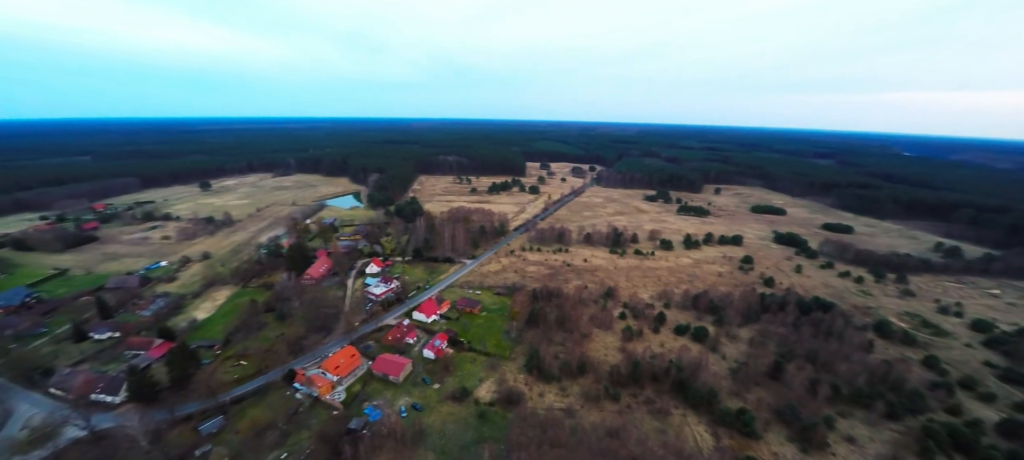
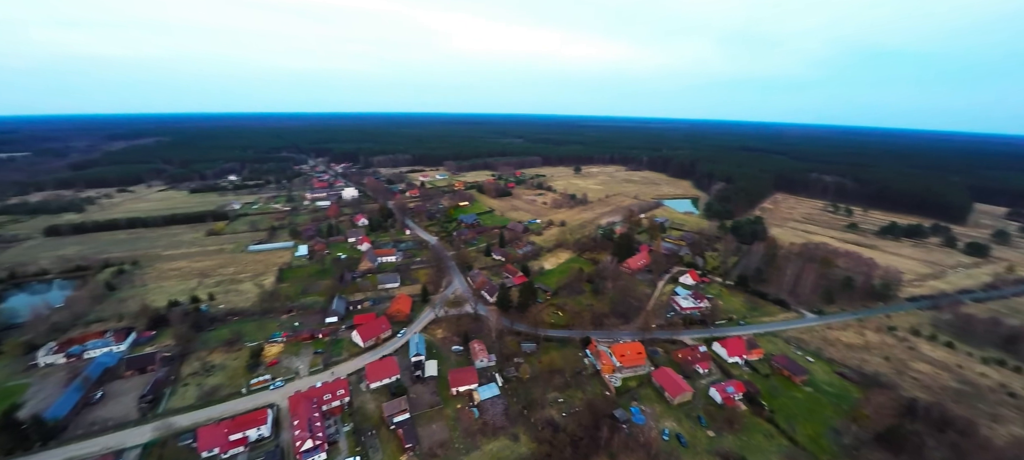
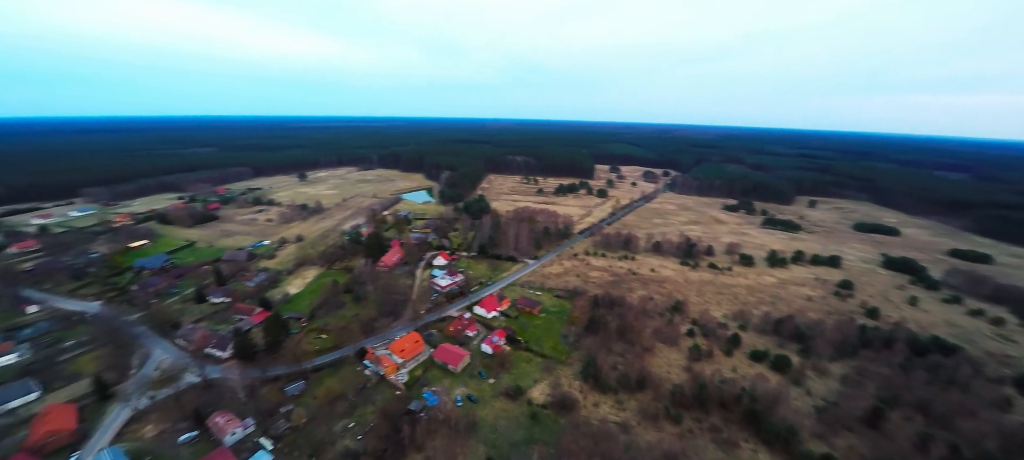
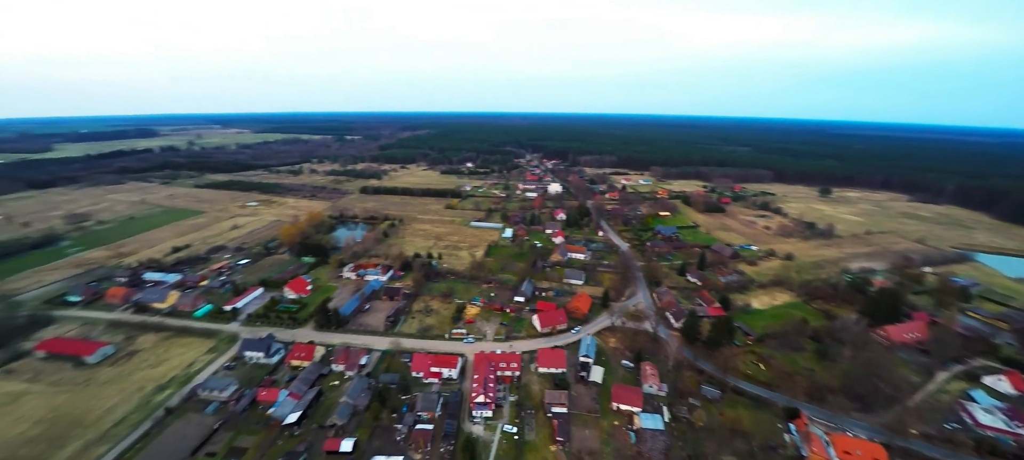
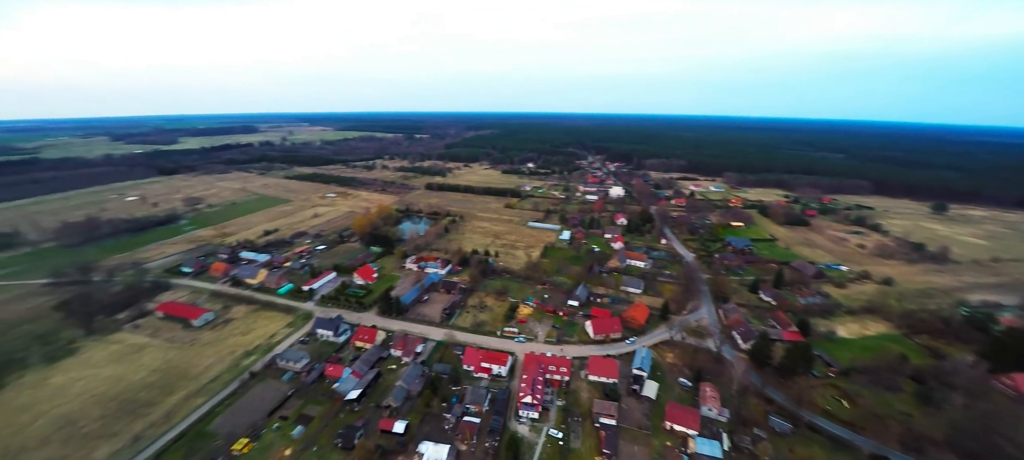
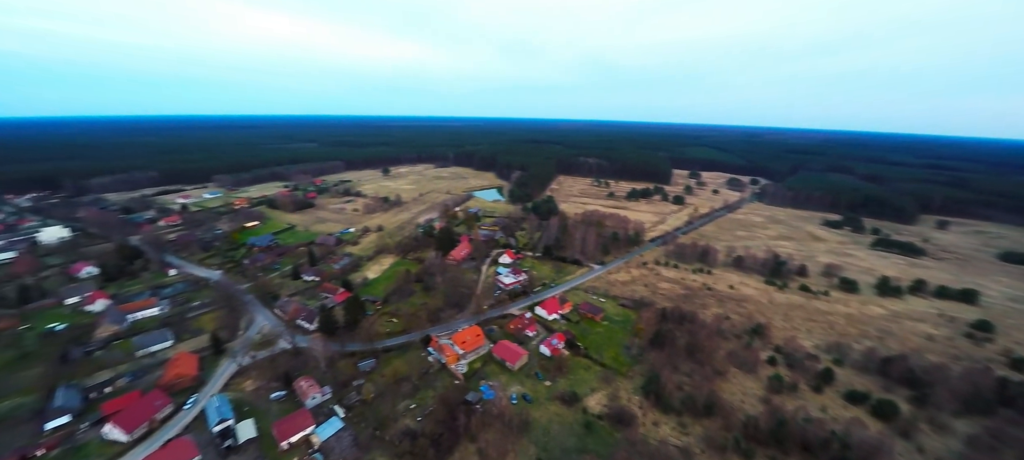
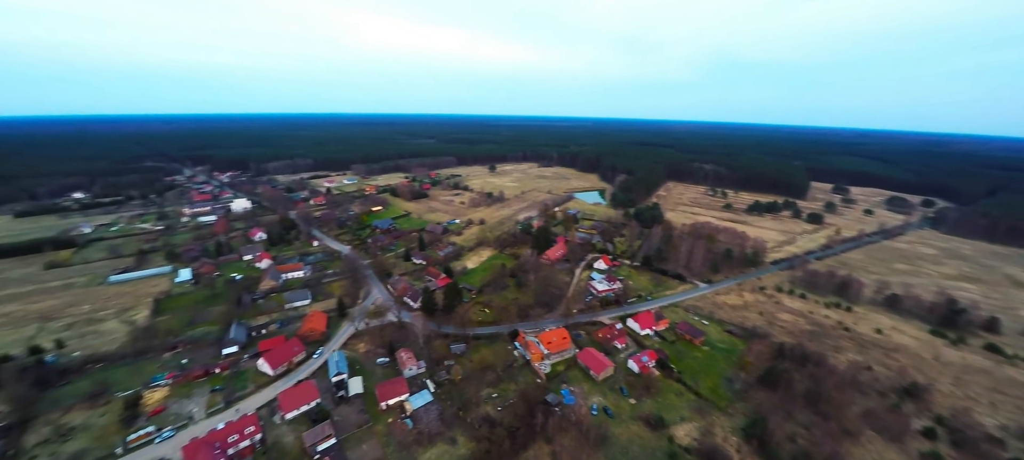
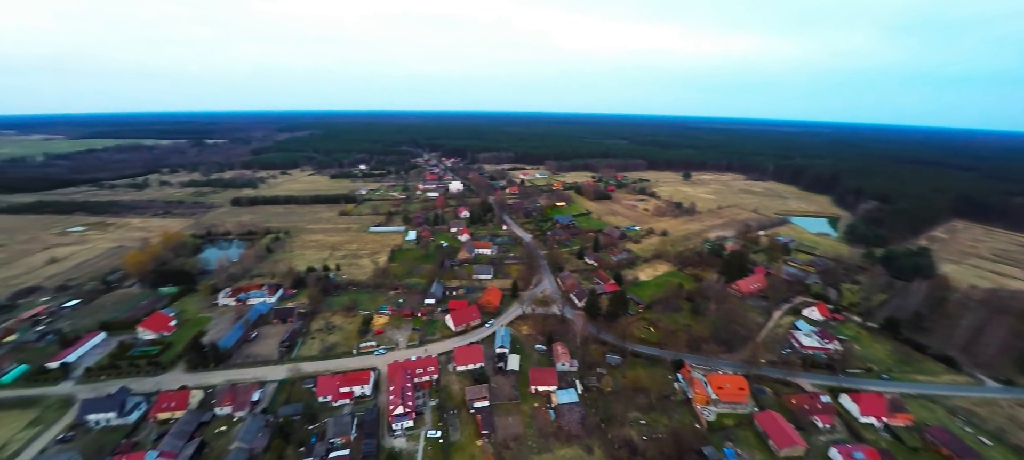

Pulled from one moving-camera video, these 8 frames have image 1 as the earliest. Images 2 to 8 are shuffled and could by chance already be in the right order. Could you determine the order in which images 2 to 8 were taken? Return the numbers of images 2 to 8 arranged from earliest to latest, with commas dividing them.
3, 6, 7, 2, 8, 4, 5
